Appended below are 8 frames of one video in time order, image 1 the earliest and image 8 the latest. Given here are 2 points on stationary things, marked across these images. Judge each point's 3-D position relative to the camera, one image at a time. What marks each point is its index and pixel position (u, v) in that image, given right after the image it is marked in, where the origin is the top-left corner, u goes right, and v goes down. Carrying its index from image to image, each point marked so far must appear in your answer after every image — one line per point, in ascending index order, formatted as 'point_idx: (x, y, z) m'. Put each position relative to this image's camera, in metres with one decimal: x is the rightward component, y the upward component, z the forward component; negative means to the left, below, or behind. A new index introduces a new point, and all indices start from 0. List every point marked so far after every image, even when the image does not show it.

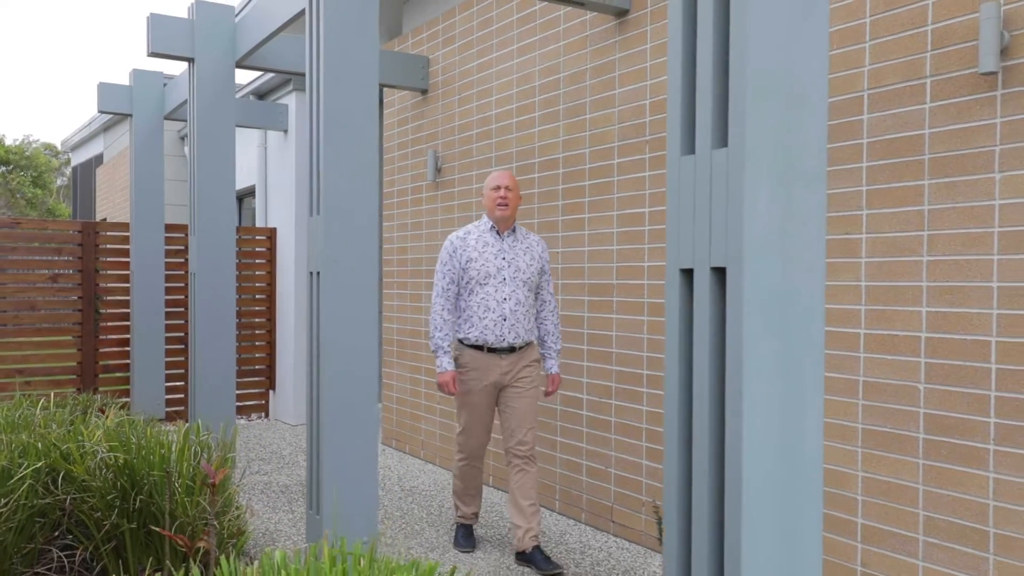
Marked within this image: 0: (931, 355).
0: (+1.3, -0.2, +2.7) m
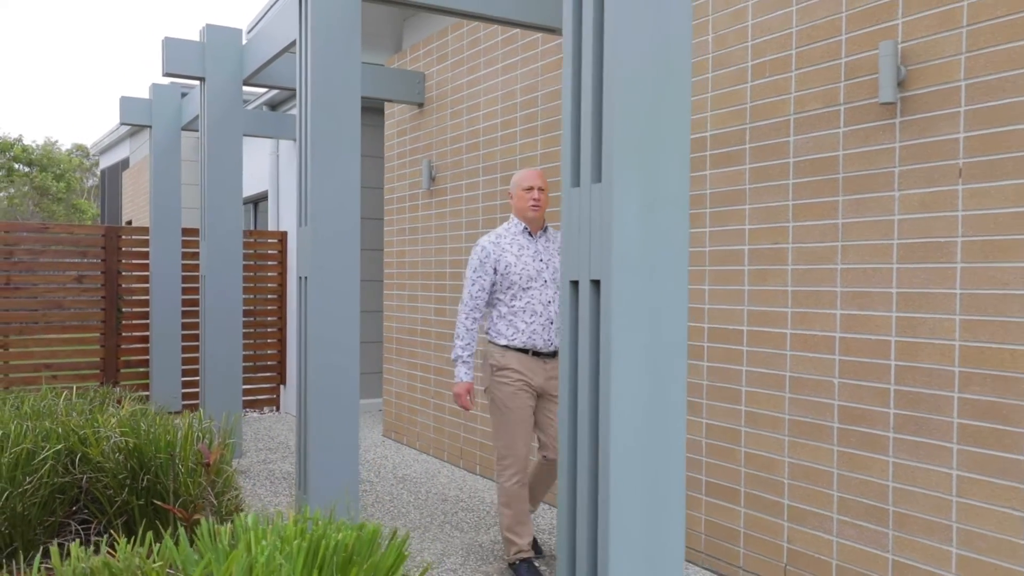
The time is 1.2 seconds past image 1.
0: (+1.1, -0.2, +3.0) m
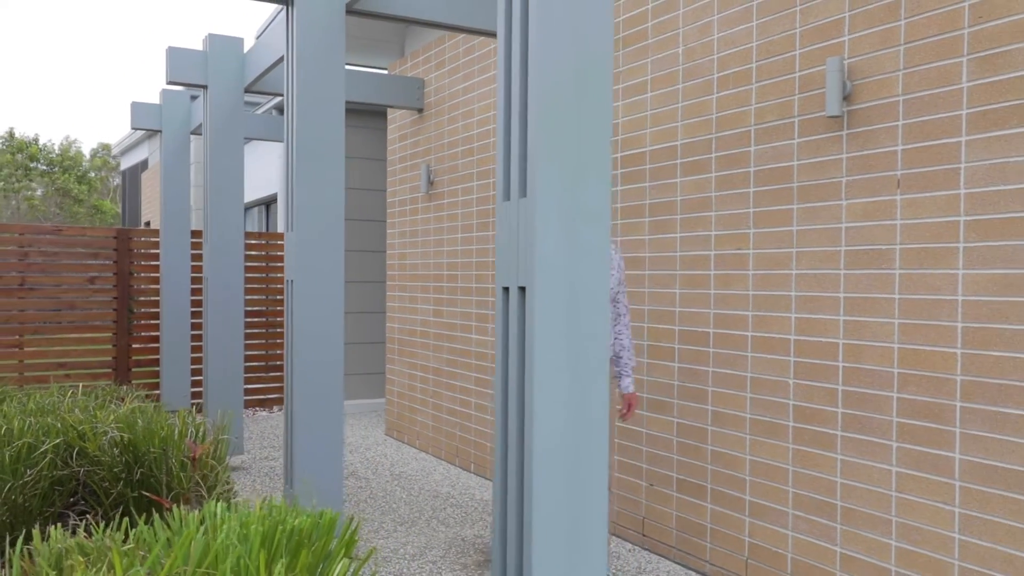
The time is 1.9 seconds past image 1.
0: (+1.0, -0.2, +3.0) m
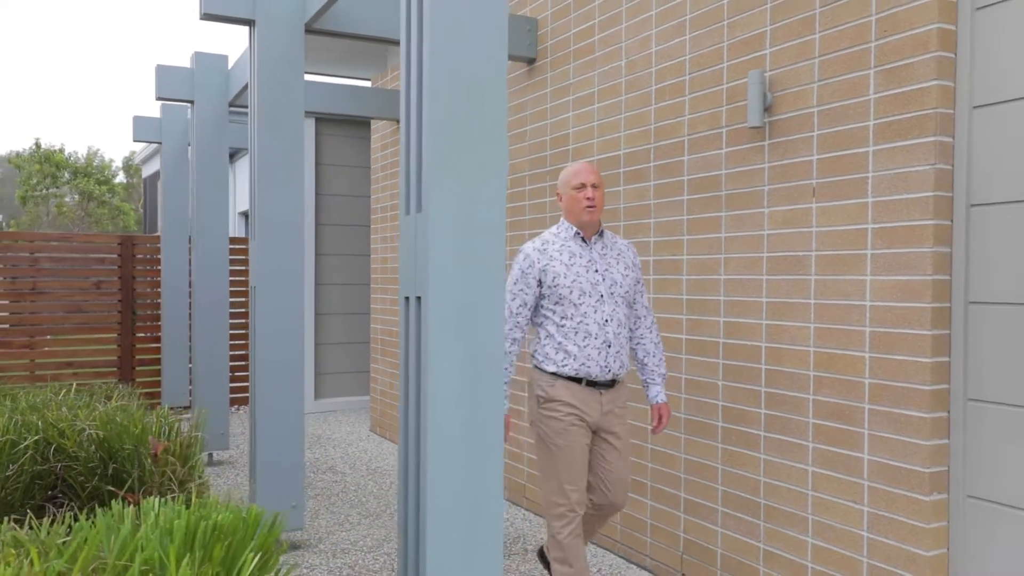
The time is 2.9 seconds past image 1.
0: (+0.8, -0.3, +3.2) m
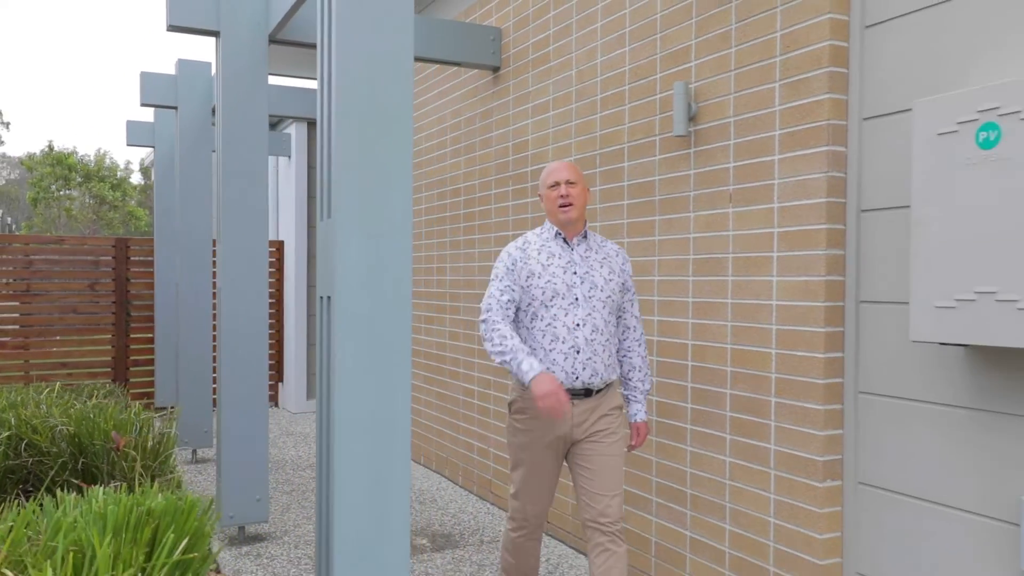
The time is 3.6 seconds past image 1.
0: (+0.6, -0.3, +3.3) m
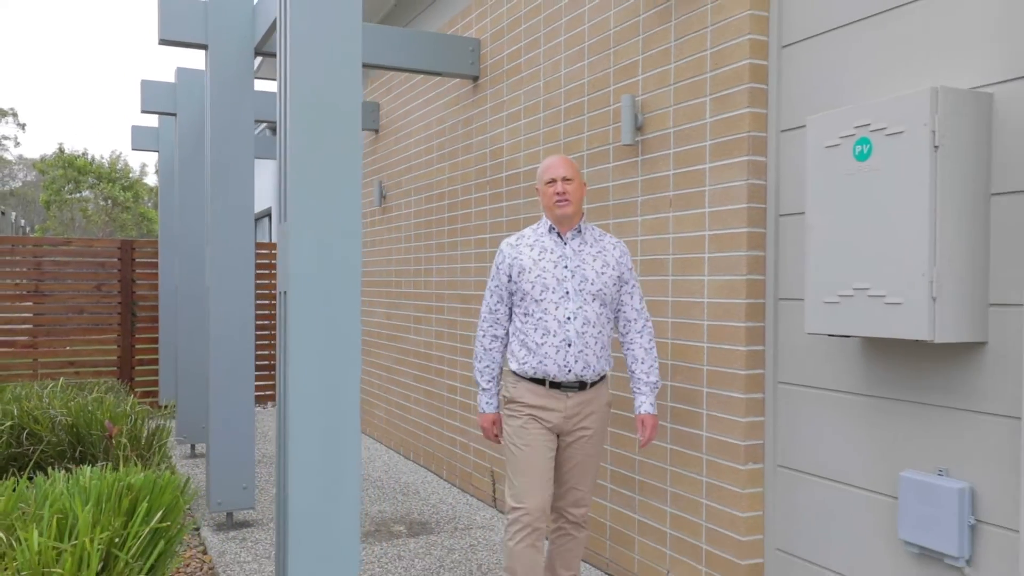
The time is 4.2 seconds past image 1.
0: (+0.4, -0.3, +3.5) m
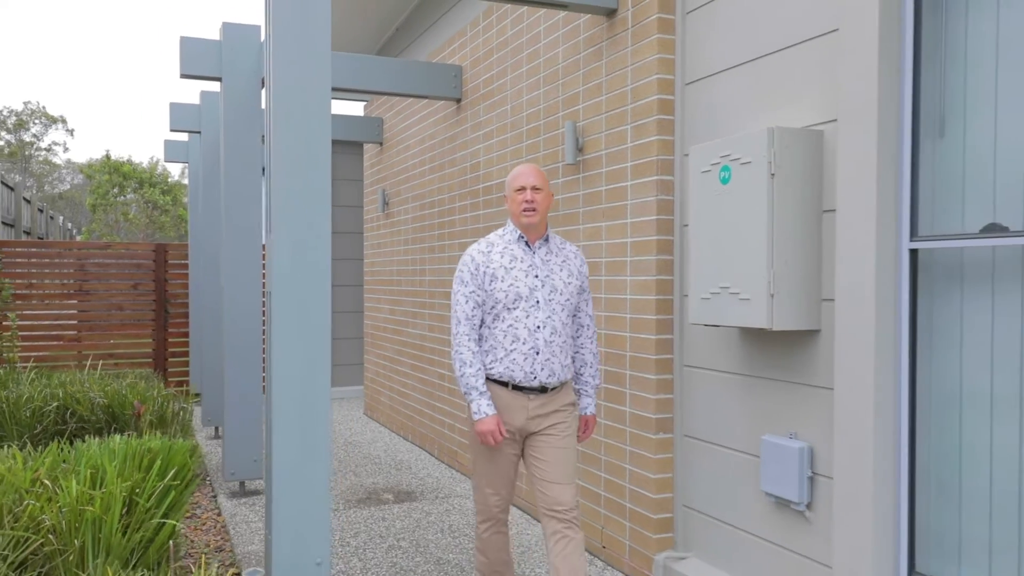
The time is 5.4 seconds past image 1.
0: (+0.3, -0.2, +4.1) m
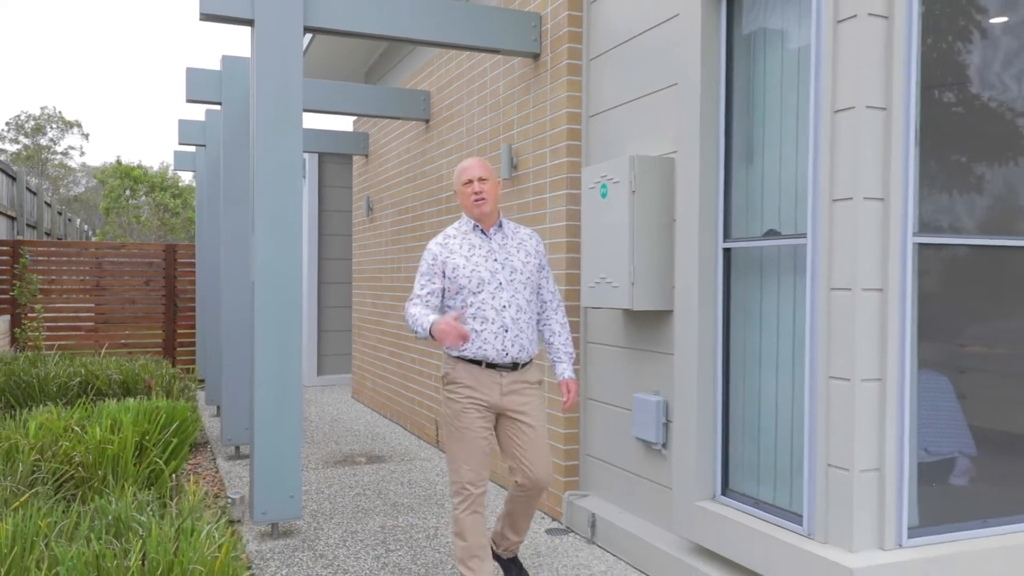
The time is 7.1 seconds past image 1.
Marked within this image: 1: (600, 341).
0: (0.0, -0.2, +4.9) m
1: (+0.4, -0.2, +3.8) m
